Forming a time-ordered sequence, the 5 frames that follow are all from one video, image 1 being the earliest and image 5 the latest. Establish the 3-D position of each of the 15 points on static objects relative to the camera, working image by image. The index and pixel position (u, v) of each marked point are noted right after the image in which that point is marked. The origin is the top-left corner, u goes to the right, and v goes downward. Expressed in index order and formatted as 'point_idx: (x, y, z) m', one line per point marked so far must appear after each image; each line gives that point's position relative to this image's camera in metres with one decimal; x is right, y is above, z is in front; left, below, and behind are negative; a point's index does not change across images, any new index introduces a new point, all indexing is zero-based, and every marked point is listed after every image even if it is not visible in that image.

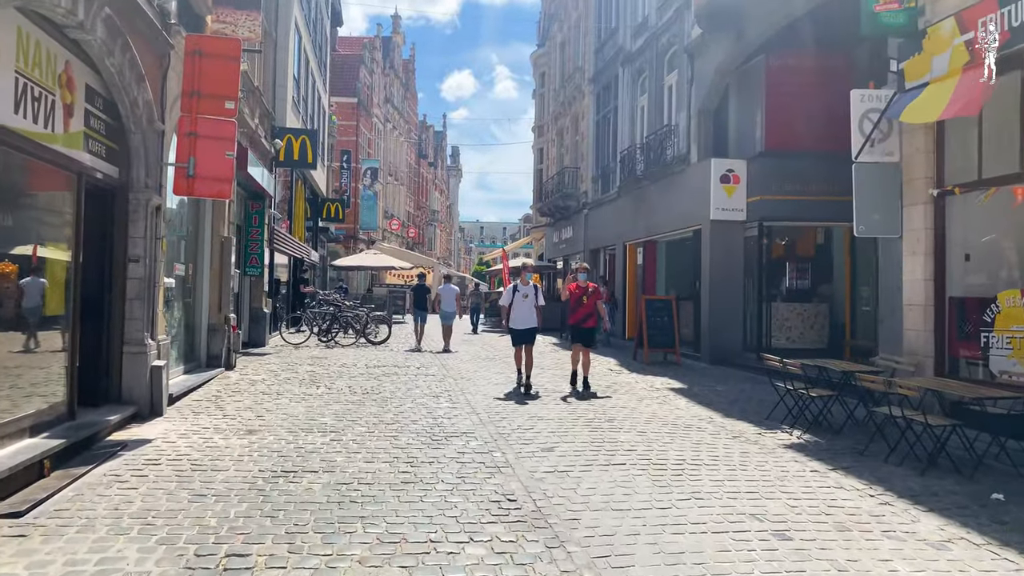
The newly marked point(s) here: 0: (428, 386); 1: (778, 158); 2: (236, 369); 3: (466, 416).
0: (-1.1, -1.3, +10.2) m
1: (+4.9, +2.3, +13.6) m
2: (-4.2, -1.3, +11.4) m
3: (-0.5, -1.4, +8.1) m
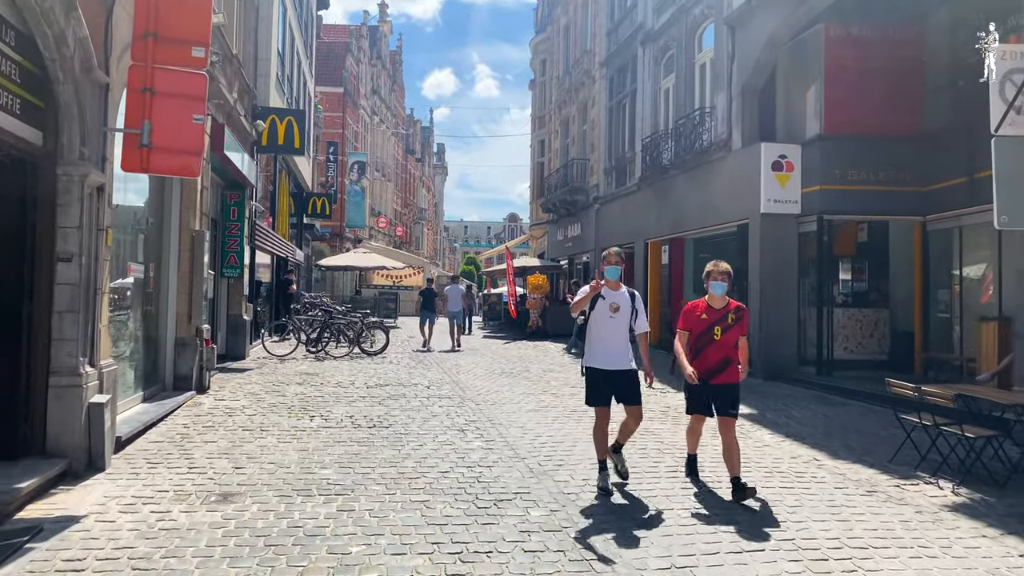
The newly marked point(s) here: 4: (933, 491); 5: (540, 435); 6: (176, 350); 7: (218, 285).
0: (-0.7, -1.4, +8.3) m
1: (+5.2, +2.3, +11.9) m
2: (-3.8, -1.3, +9.4) m
3: (0.0, -1.5, +6.2) m
4: (+3.2, -1.6, +5.8) m
5: (+0.3, -1.4, +7.4) m
6: (-4.1, -0.8, +9.0) m
7: (-5.0, 0.0, +12.8) m
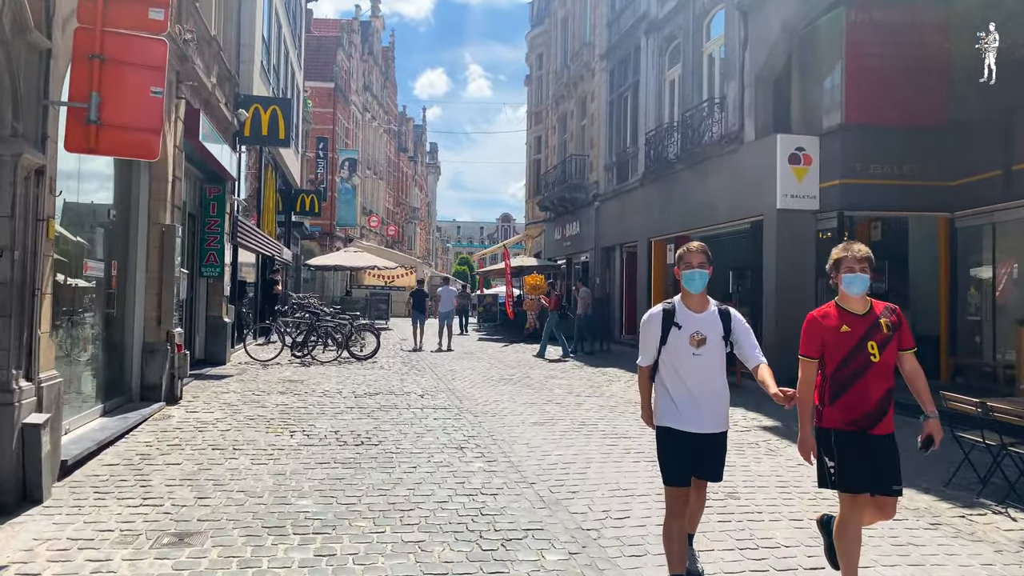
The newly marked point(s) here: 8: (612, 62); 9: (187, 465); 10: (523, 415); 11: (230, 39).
0: (-0.7, -1.4, +7.5) m
1: (+5.2, +2.3, +11.1) m
2: (-3.8, -1.3, +8.6) m
3: (0.0, -1.5, +5.4) m
4: (+3.3, -1.6, +5.0) m
5: (+0.3, -1.5, +6.6) m
6: (-4.0, -0.8, +8.2) m
7: (-5.0, 0.0, +11.9) m
8: (+2.6, +5.9, +19.7) m
9: (-2.5, -1.4, +5.8) m
10: (+0.1, -1.4, +8.4) m
11: (-4.6, +4.1, +12.3) m
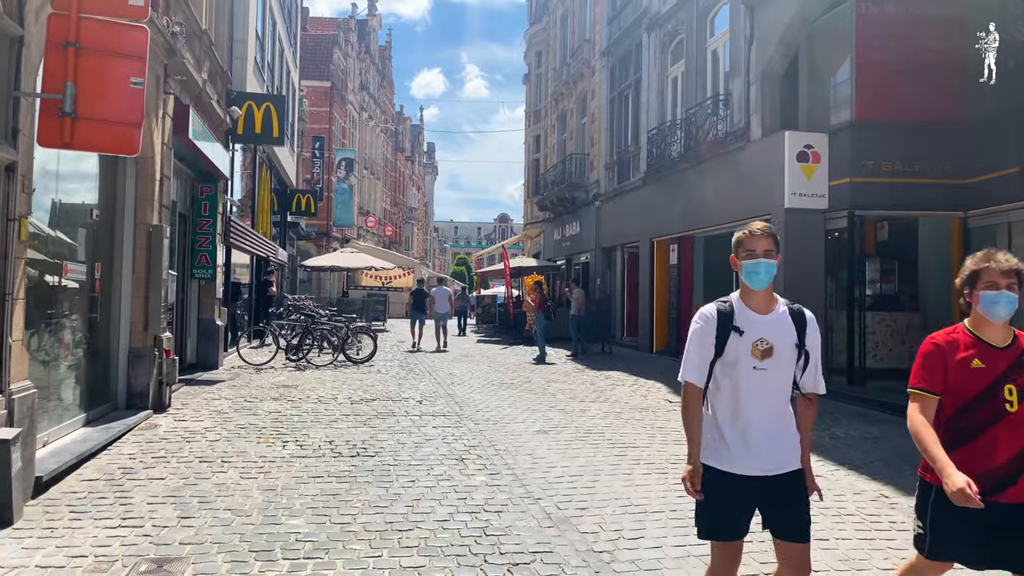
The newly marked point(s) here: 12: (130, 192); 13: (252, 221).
0: (-0.6, -1.4, +7.2) m
1: (+5.3, +2.3, +10.8) m
2: (-3.7, -1.4, +8.2) m
3: (+0.1, -1.5, +5.1) m
4: (+3.3, -1.6, +4.7) m
5: (+0.3, -1.5, +6.3) m
6: (-4.0, -0.8, +7.8) m
7: (-5.0, 0.0, +11.6) m
8: (+2.6, +5.9, +19.3) m
9: (-2.5, -1.4, +5.5) m
10: (+0.2, -1.5, +8.1) m
11: (-4.6, +4.1, +11.9) m
12: (-3.9, +1.0, +7.8) m
13: (-5.9, +1.6, +17.2) m
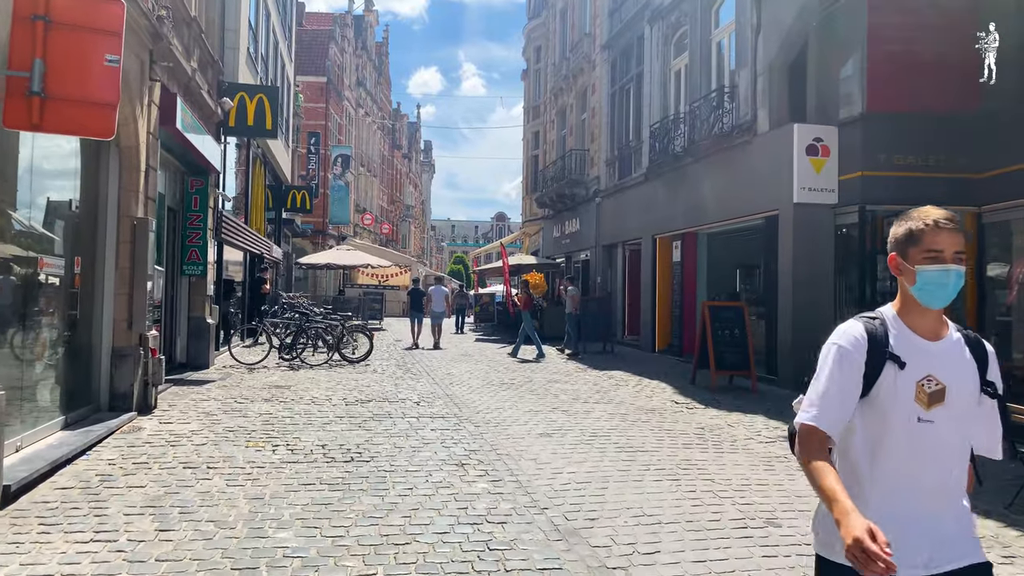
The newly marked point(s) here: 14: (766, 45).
0: (-0.6, -1.4, +6.8) m
1: (+5.3, +2.3, +10.5) m
2: (-3.7, -1.3, +7.9) m
3: (+0.1, -1.5, +4.8) m
4: (+3.4, -1.6, +4.4) m
5: (+0.4, -1.4, +5.9) m
6: (-4.0, -0.7, +7.5) m
7: (-5.0, +0.1, +11.2) m
8: (+2.6, +6.0, +19.0) m
9: (-2.5, -1.4, +5.1) m
10: (+0.2, -1.4, +7.8) m
11: (-4.6, +4.1, +11.6) m
12: (-3.9, +1.1, +7.4) m
13: (-6.0, +1.6, +16.8) m
14: (+4.1, +3.9, +12.2) m
